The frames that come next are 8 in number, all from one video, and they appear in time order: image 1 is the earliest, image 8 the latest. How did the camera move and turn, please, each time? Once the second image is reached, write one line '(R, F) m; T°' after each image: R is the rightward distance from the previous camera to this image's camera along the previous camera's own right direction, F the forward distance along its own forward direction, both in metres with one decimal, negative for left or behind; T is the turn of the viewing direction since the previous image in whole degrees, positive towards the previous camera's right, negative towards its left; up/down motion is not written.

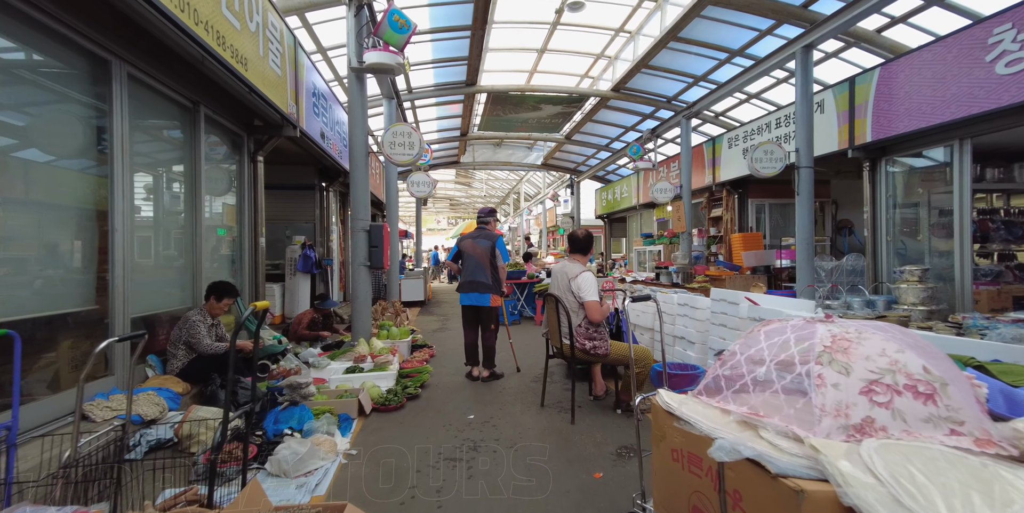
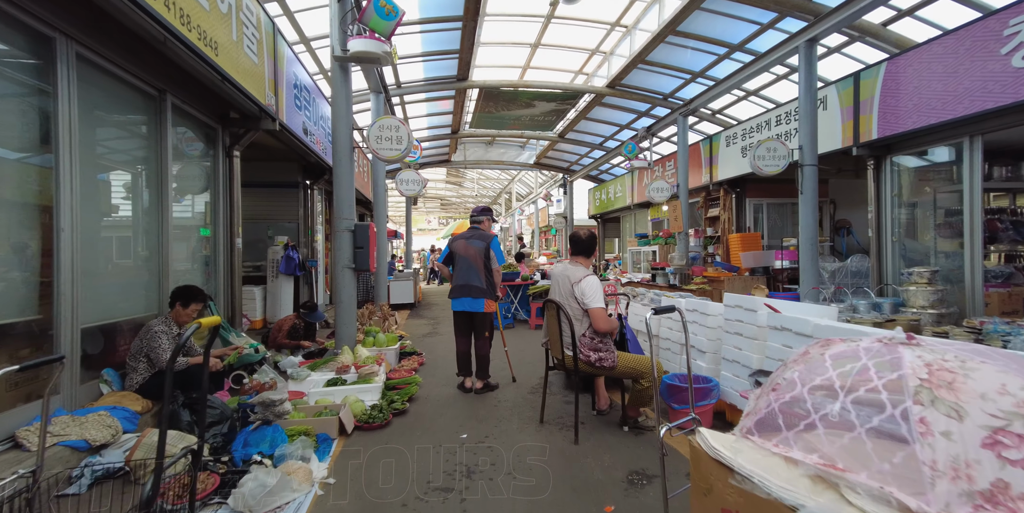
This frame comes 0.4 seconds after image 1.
(0.0, +0.3) m; +1°
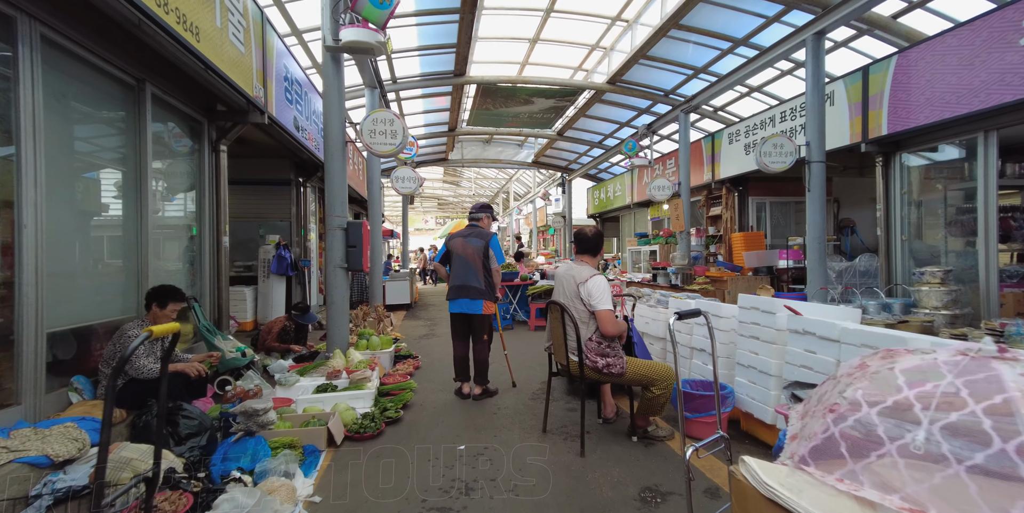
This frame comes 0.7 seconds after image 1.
(0.0, +0.2) m; 0°
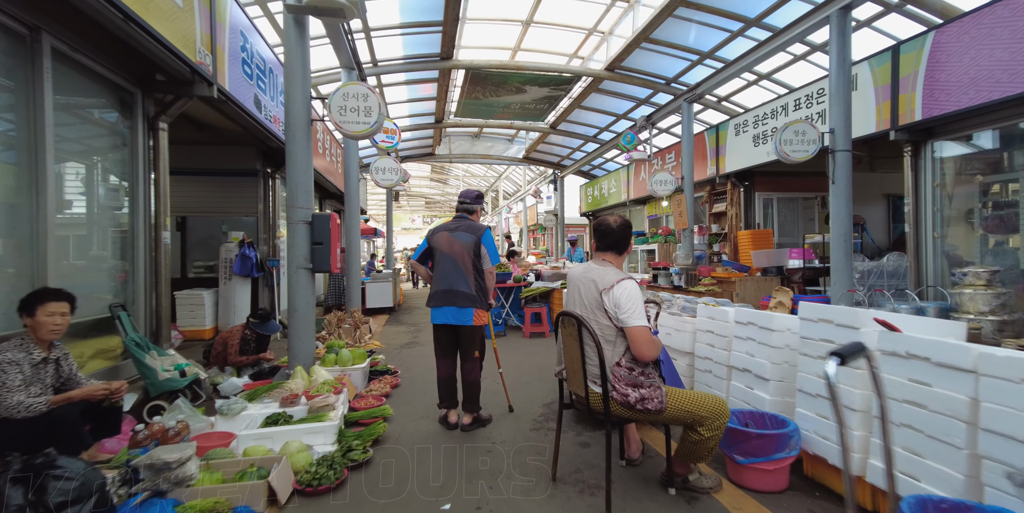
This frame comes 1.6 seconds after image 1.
(-0.1, +0.7) m; +1°
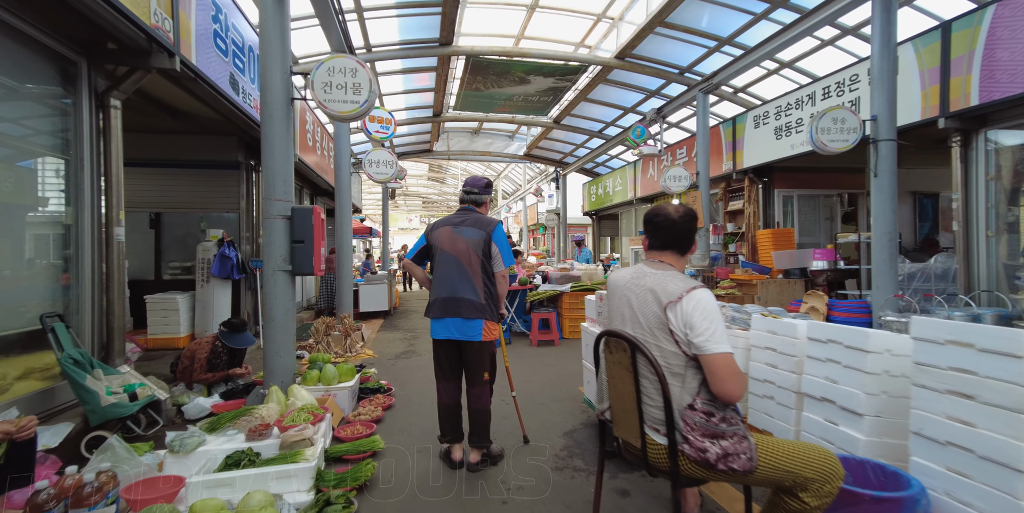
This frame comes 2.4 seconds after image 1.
(-0.1, +0.6) m; 0°
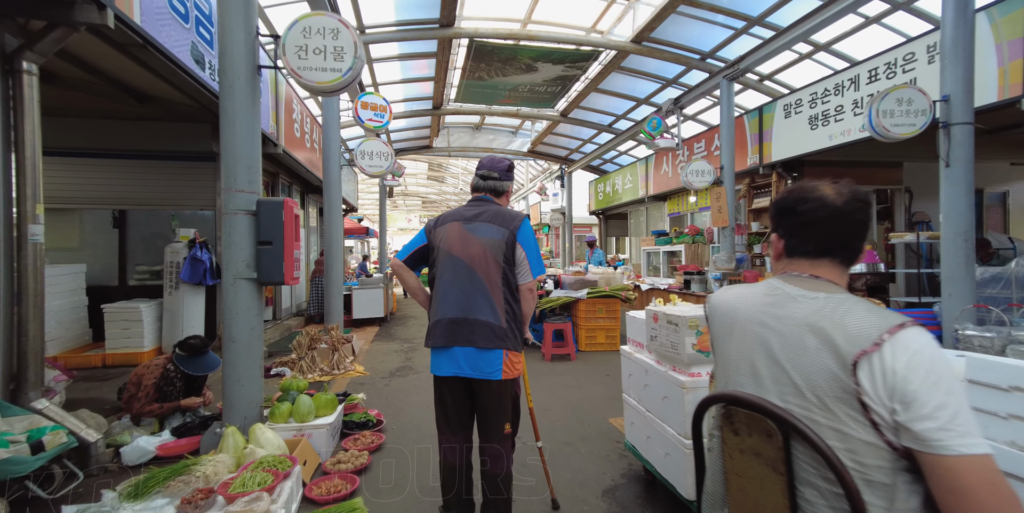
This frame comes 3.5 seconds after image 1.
(-0.1, +0.7) m; 0°
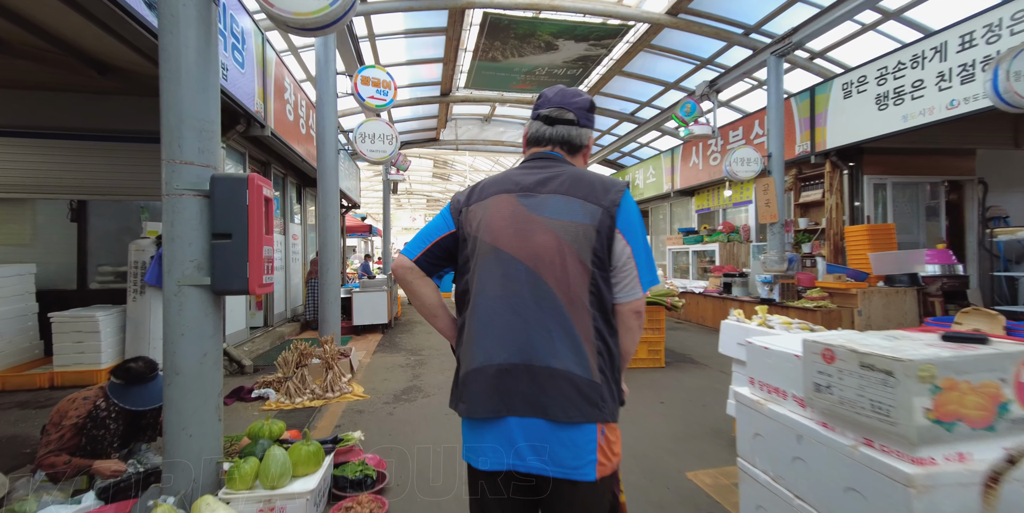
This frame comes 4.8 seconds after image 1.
(-0.2, +0.9) m; -1°
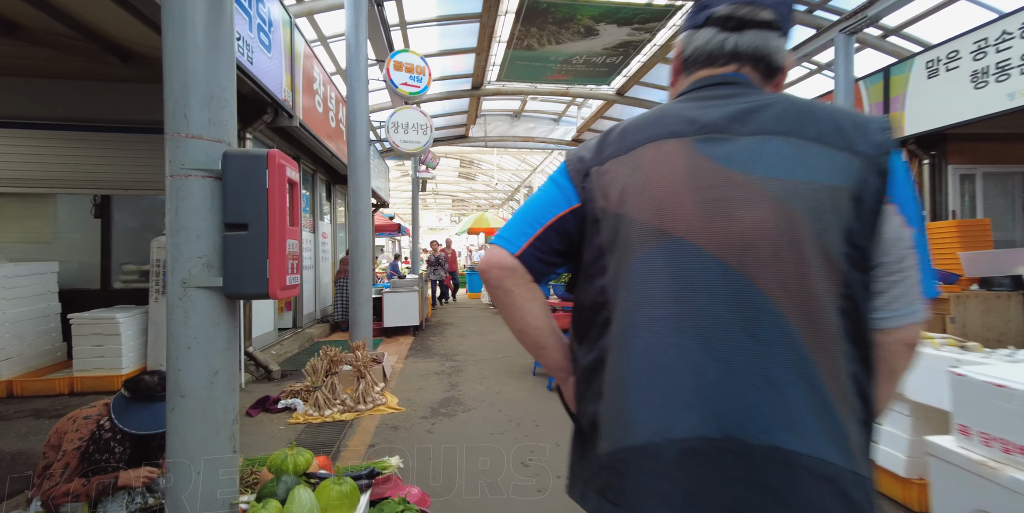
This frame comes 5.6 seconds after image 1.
(-0.2, +0.5) m; -3°
